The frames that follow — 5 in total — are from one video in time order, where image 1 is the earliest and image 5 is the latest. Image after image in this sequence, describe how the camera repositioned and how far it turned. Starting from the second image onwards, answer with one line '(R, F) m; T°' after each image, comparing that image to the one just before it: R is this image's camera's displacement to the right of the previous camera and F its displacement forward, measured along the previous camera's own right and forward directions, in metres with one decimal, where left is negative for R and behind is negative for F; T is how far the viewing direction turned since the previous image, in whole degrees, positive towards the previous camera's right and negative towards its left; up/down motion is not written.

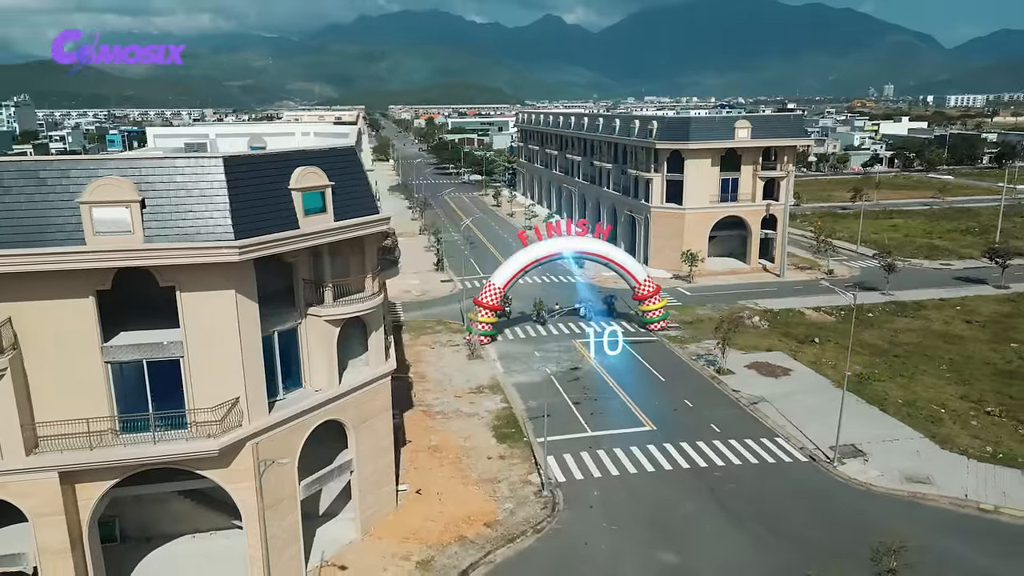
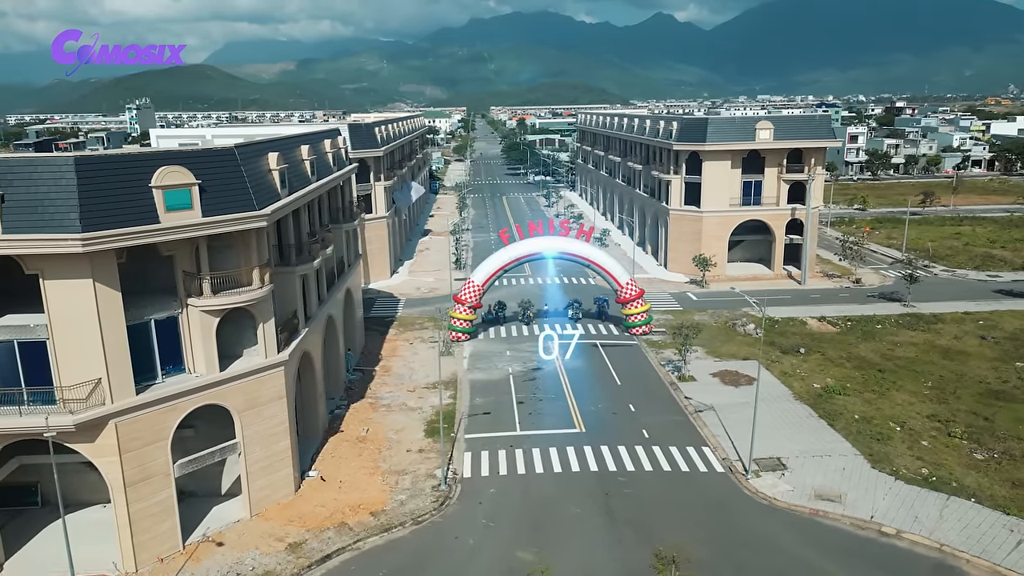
(+8.5, 0.0) m; -7°
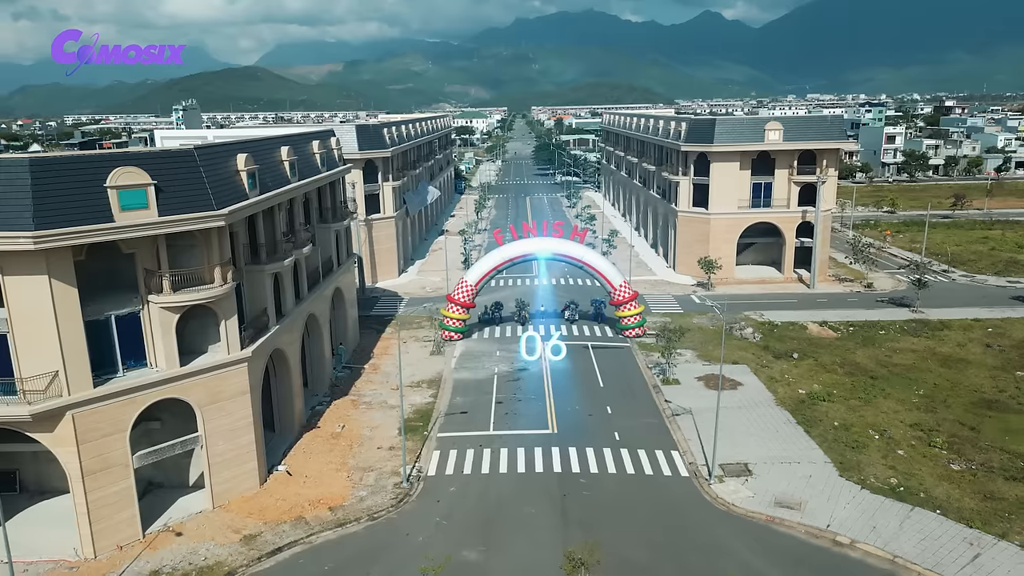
(+3.4, -0.1) m; -3°
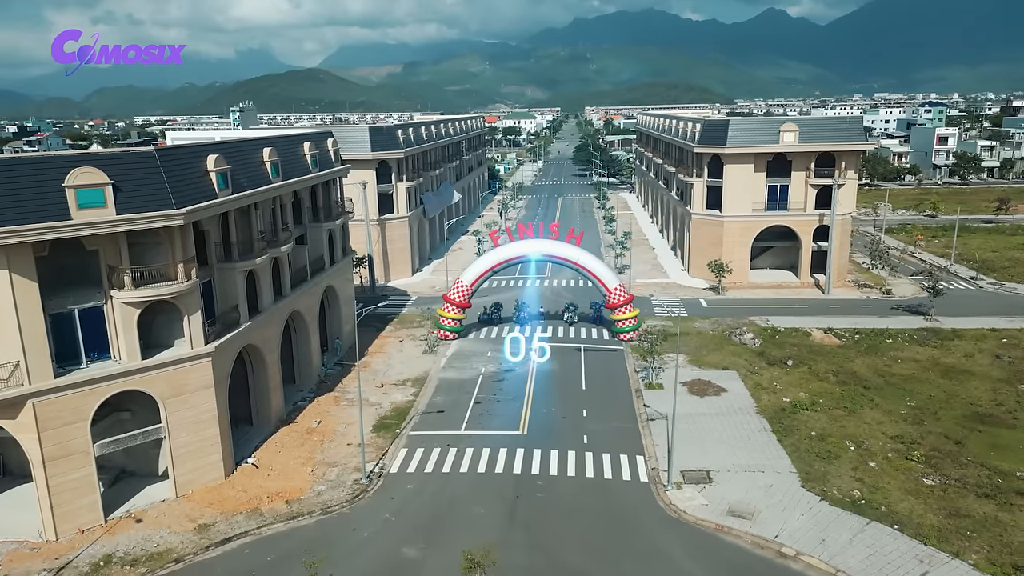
(+4.1, -0.1) m; -4°
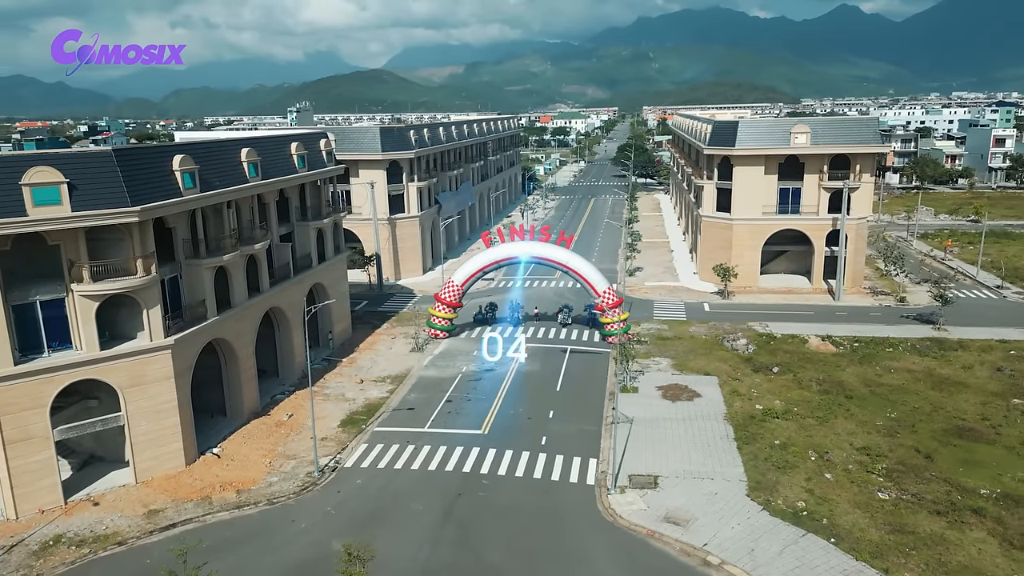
(+4.7, -0.1) m; -4°
